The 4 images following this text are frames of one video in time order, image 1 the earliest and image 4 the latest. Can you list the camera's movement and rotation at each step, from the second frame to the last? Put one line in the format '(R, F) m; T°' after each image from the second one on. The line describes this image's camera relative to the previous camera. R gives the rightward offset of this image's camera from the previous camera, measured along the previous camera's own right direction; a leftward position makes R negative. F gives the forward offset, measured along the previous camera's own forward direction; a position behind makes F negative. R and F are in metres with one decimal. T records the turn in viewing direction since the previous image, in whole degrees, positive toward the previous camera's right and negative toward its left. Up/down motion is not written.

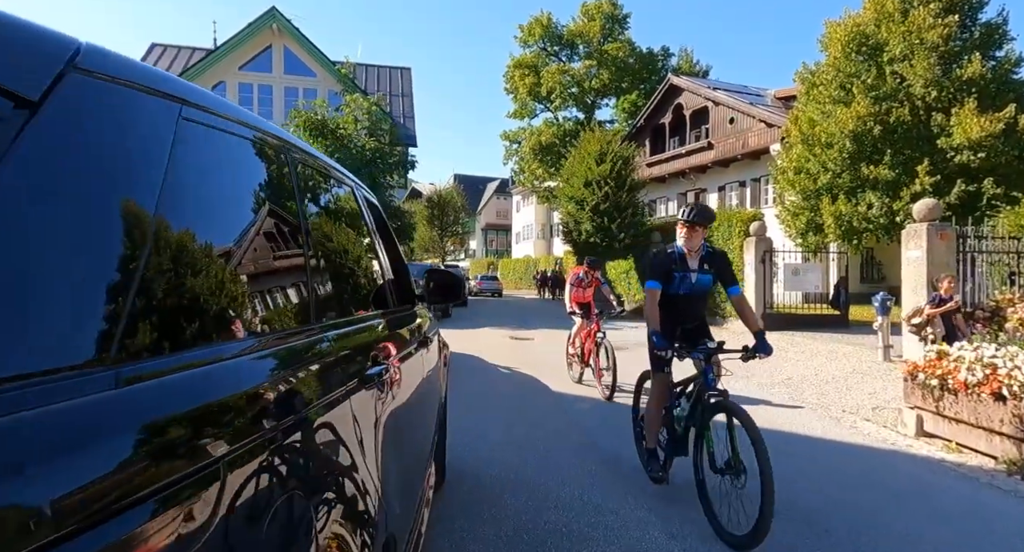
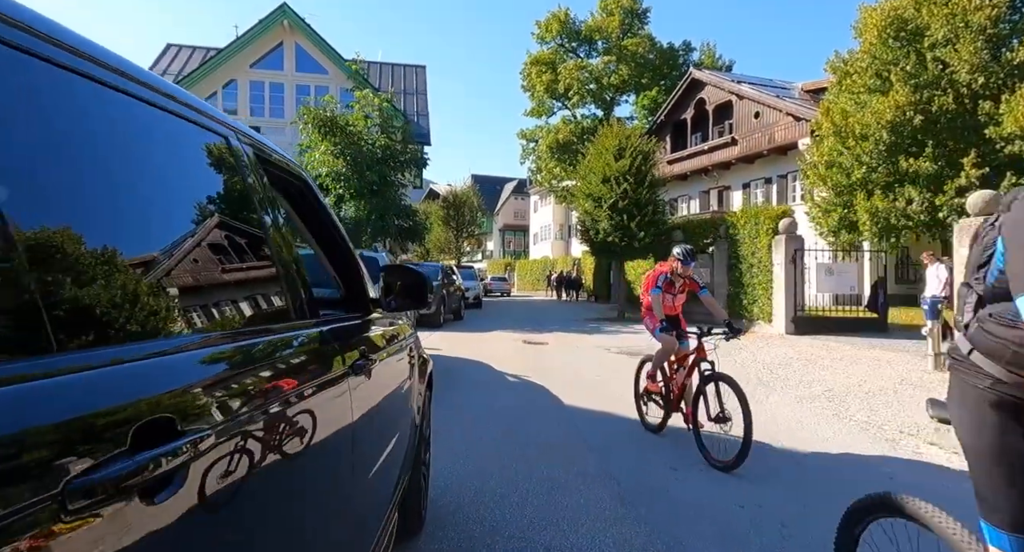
(+0.1, +0.8) m; -2°
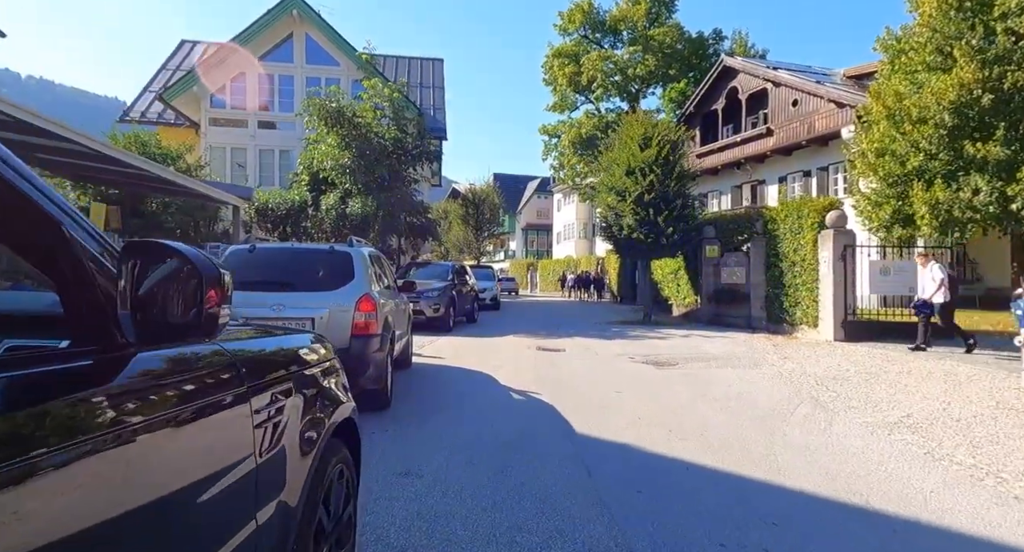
(+0.2, +1.4) m; -2°
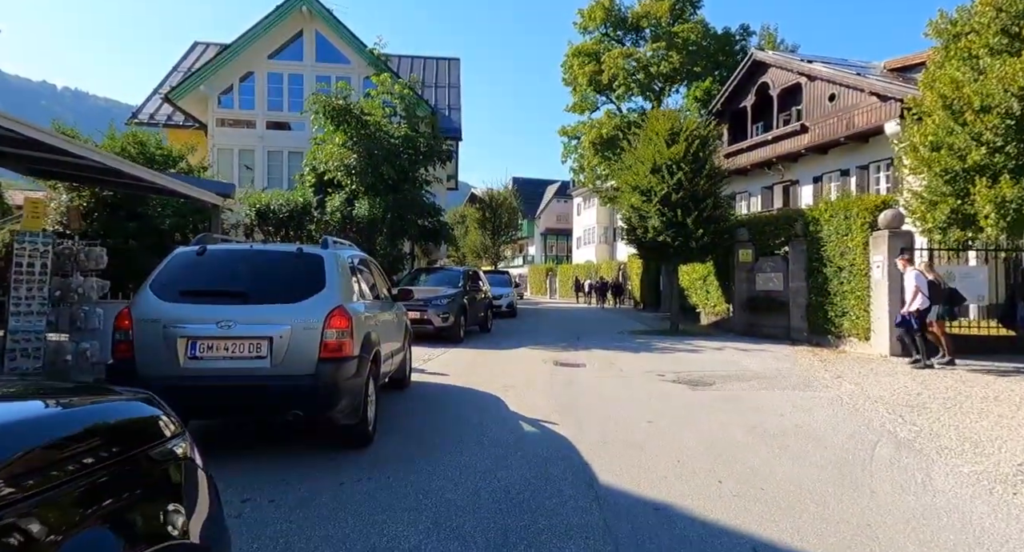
(+0.1, +1.2) m; -2°
